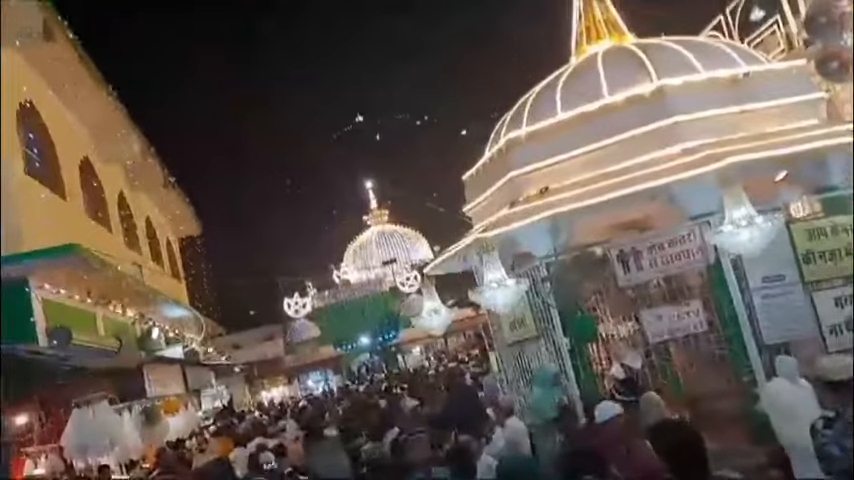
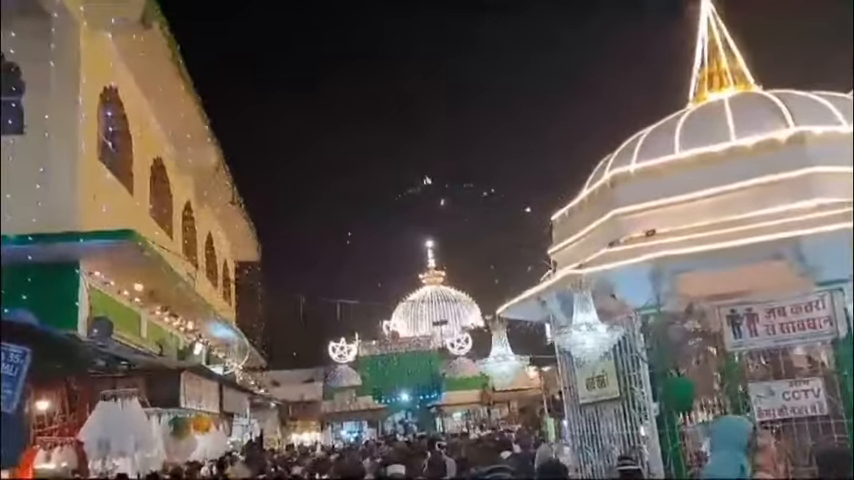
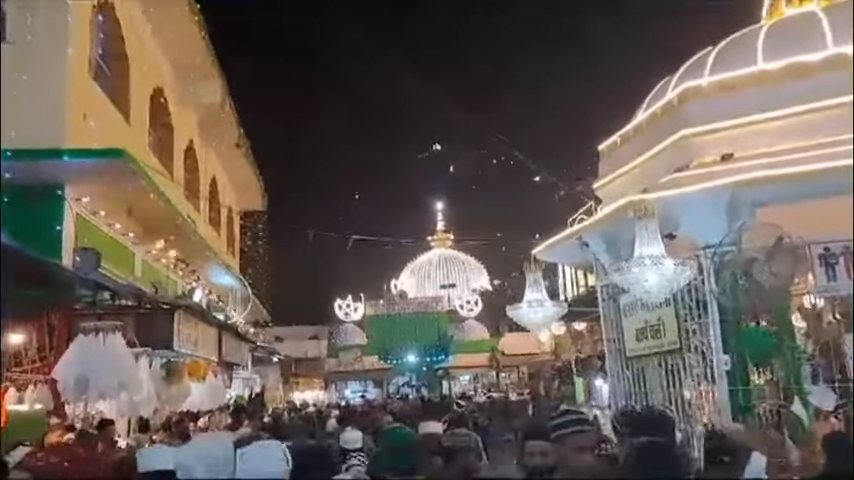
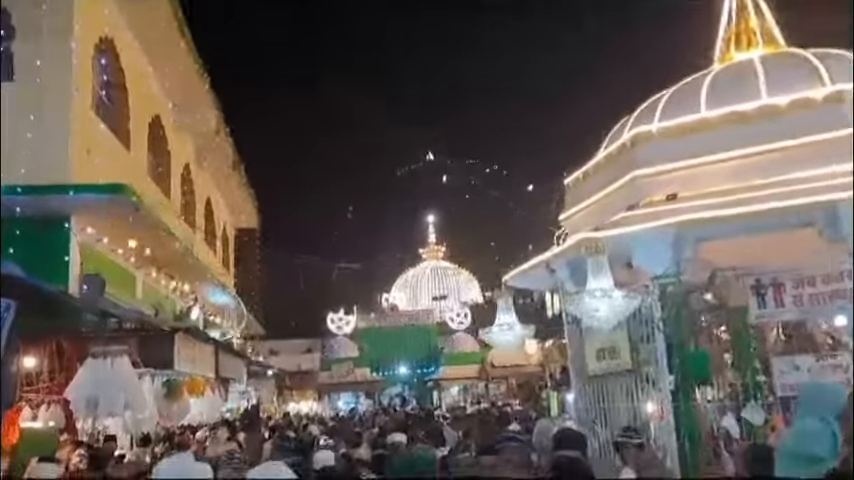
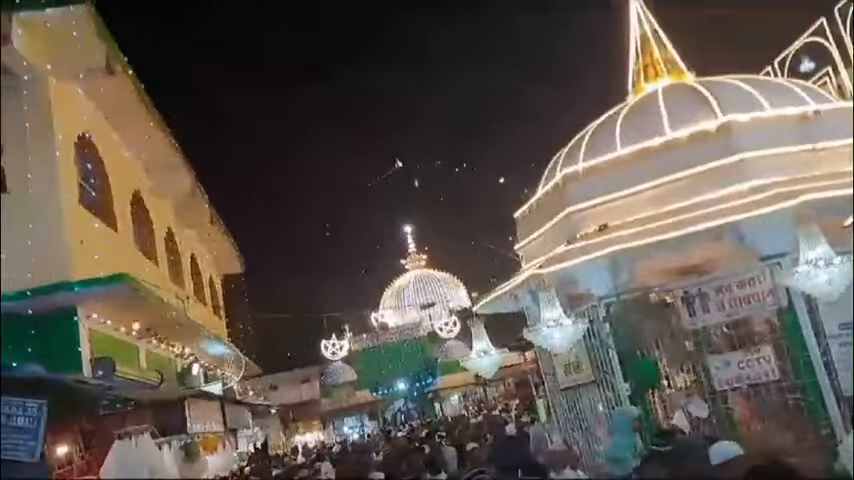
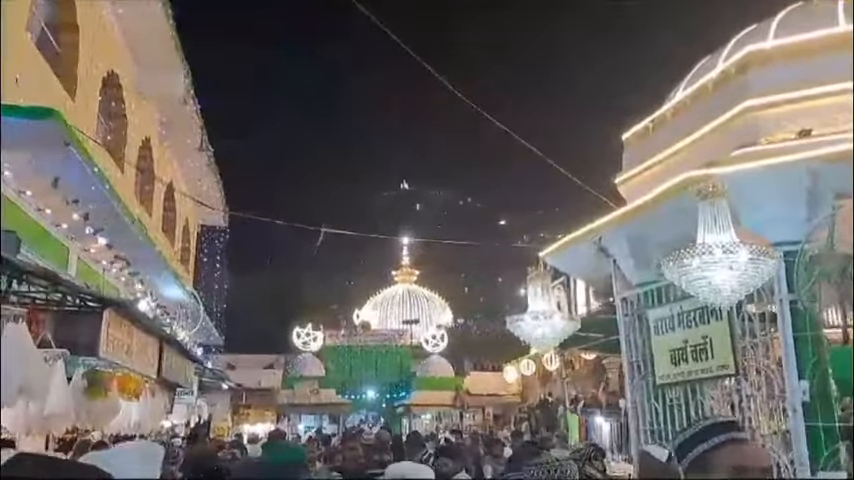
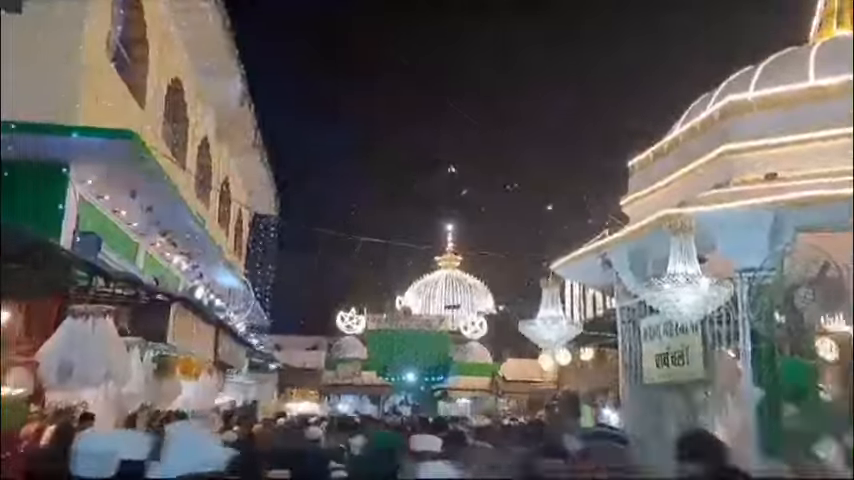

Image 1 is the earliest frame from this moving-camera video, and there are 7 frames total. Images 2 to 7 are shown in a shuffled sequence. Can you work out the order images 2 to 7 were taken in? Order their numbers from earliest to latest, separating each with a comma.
5, 2, 4, 3, 7, 6
